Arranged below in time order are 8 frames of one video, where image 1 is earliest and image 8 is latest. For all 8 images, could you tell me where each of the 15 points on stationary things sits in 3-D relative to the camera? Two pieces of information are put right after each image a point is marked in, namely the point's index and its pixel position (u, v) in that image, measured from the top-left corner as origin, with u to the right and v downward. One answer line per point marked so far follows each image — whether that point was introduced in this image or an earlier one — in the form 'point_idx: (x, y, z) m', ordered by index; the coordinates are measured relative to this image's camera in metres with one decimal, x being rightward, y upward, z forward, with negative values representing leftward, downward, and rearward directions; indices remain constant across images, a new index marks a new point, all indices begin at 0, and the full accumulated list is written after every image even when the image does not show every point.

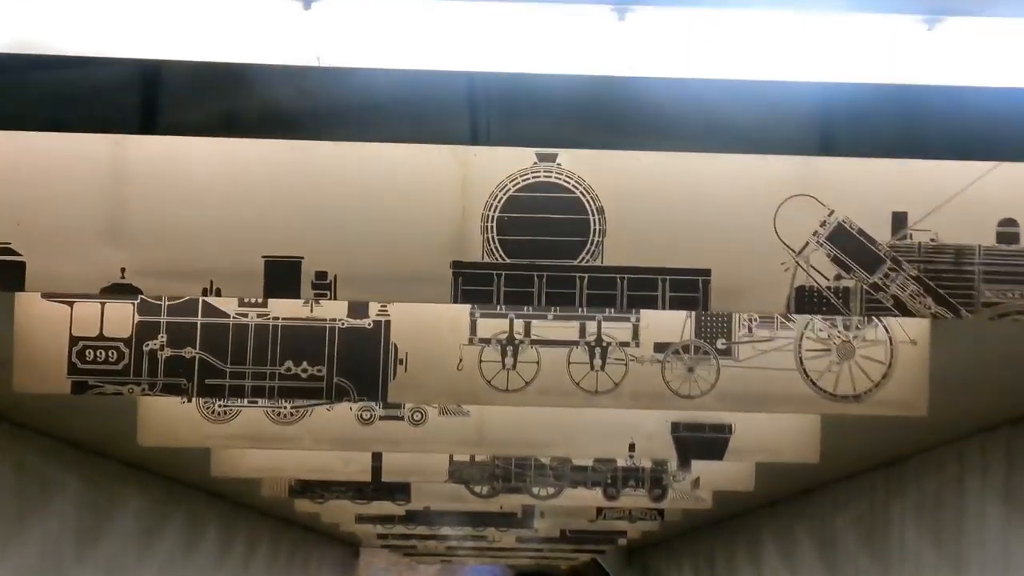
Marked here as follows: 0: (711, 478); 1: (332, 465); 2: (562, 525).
0: (+1.5, -1.4, +4.1) m
1: (-1.4, -1.3, +4.0) m
2: (+0.6, -2.9, +6.6) m
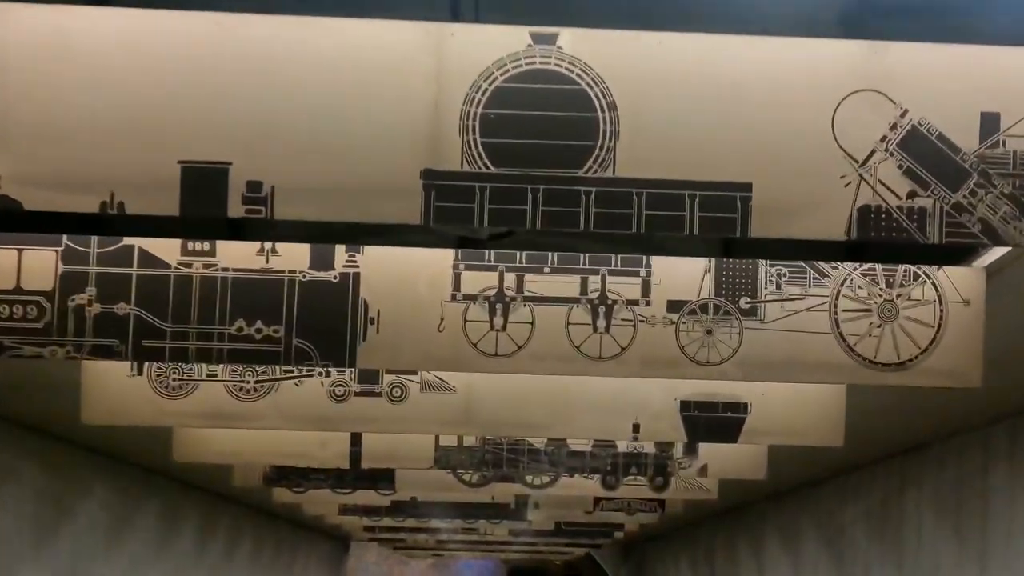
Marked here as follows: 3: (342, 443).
0: (+1.4, -1.2, +3.7) m
1: (-1.4, -1.1, +3.7) m
2: (+0.5, -2.6, +6.2) m
3: (-1.2, -1.1, +3.7) m
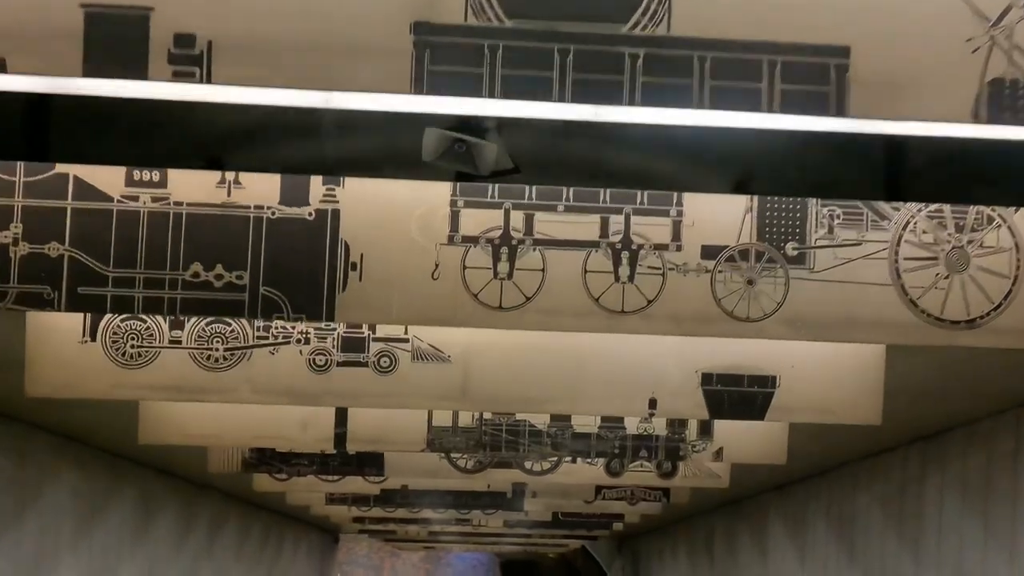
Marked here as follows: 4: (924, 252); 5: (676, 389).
0: (+1.4, -1.0, +3.5) m
1: (-1.4, -0.9, +3.4) m
2: (+0.5, -2.4, +6.0) m
3: (-1.2, -0.9, +3.4) m
4: (+1.4, +0.1, +1.8) m
5: (+0.8, -0.5, +2.6) m
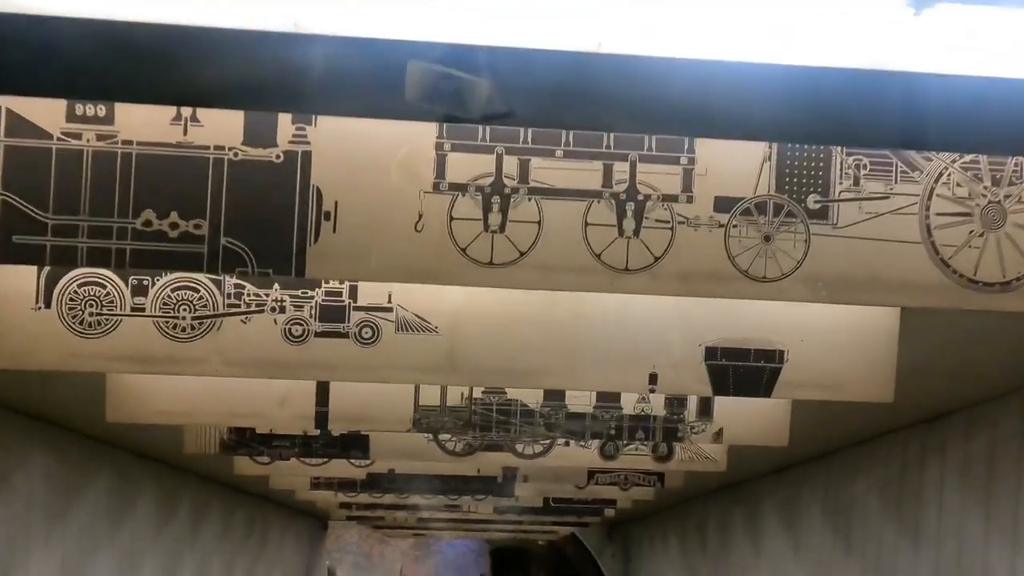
0: (+1.4, -0.9, +3.3) m
1: (-1.5, -0.7, +3.2) m
2: (+0.4, -2.2, +5.8) m
3: (-1.2, -0.7, +3.2) m
4: (+1.3, +0.2, +1.6) m
5: (+0.8, -0.3, +2.4) m
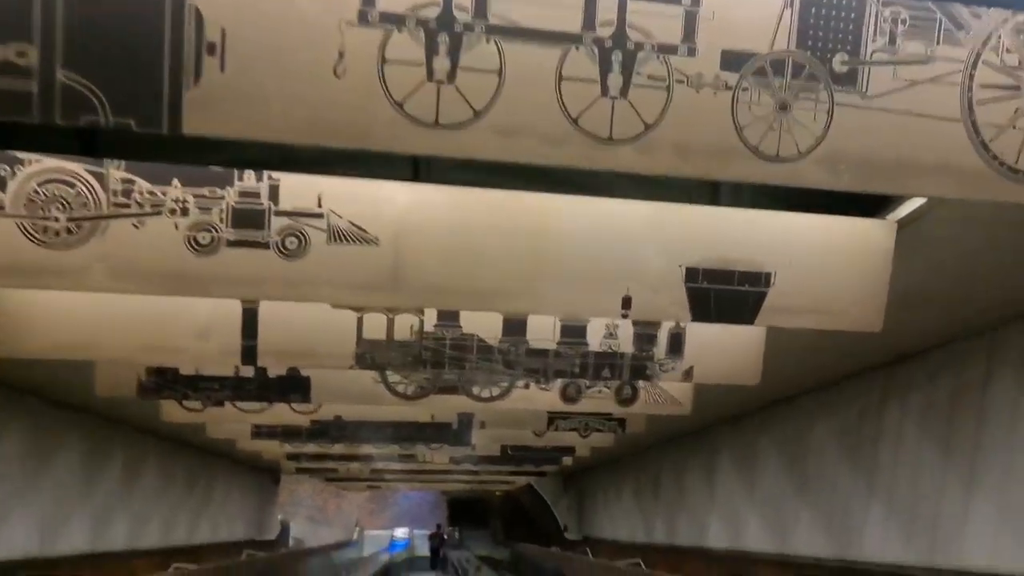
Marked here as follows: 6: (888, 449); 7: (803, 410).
0: (+1.1, -0.5, +3.1) m
1: (-1.7, -0.3, +2.8) m
2: (-0.1, -1.6, +5.6) m
3: (-1.5, -0.2, +2.8) m
4: (+1.2, +0.5, +1.3) m
5: (+0.6, 0.0, +2.1) m
6: (+2.9, -1.3, +4.2) m
7: (+2.8, -1.2, +5.2) m
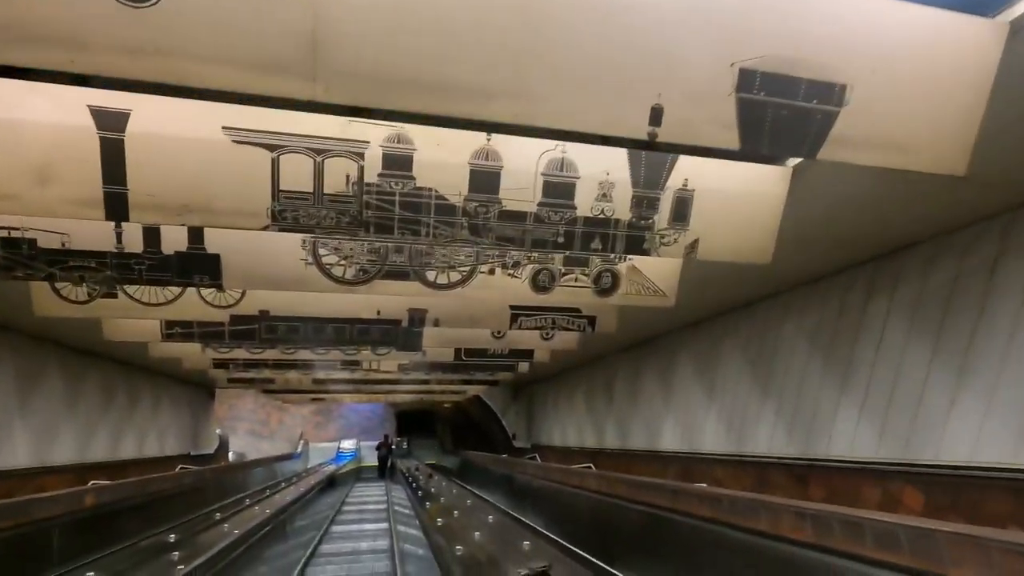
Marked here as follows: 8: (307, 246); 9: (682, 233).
0: (+1.0, +0.2, +2.6) m
1: (-1.8, +0.4, +2.0) m
2: (-0.5, -0.5, +5.1) m
3: (-1.6, +0.4, +2.0) m
4: (+1.3, +0.9, +0.7) m
5: (+0.5, +0.5, +1.5) m
6: (+2.6, -0.4, +4.0) m
7: (+2.4, -0.2, +4.9) m
8: (-1.2, +0.2, +3.0) m
9: (+0.8, +0.3, +2.5) m
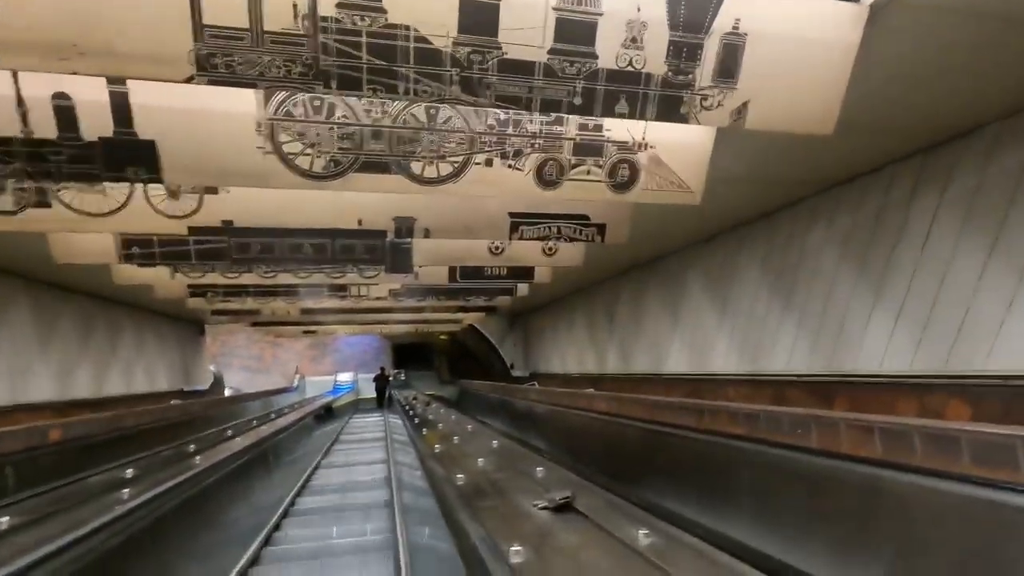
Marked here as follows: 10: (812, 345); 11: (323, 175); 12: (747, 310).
0: (+1.0, +0.7, +2.1) m
1: (-1.8, +0.7, +1.4) m
2: (-0.5, +0.2, +4.7) m
3: (-1.6, +0.8, +1.4) m
4: (+1.3, +1.2, +0.1) m
5: (+0.5, +0.9, +1.0) m
6: (+2.7, +0.3, +3.6) m
7: (+2.4, +0.6, +4.5) m
8: (-1.2, +0.7, +2.5) m
9: (+0.8, +0.7, +2.0) m
10: (+2.5, -0.5, +4.4) m
11: (-0.9, +0.6, +2.6) m
12: (+2.3, -0.2, +5.2) m
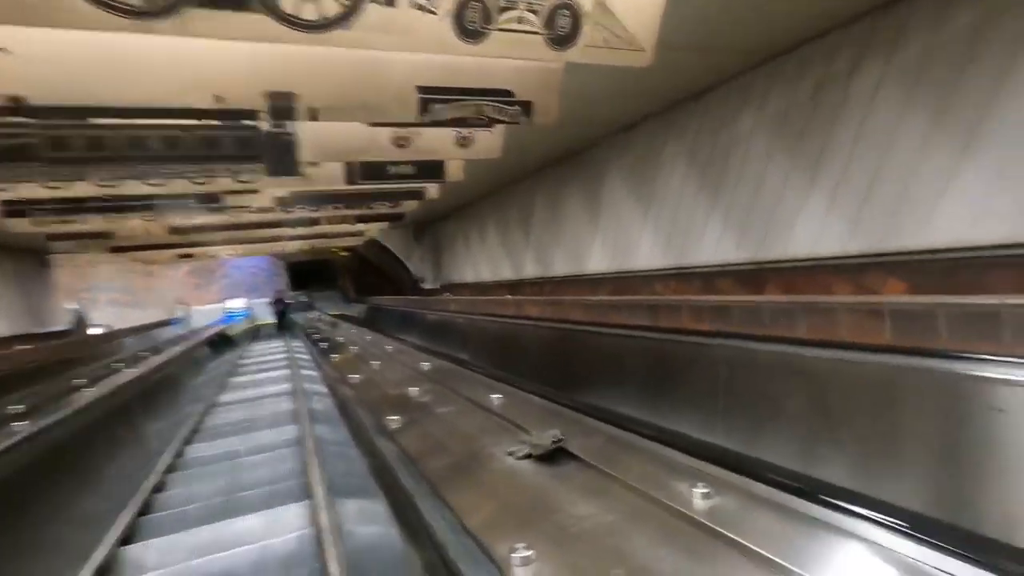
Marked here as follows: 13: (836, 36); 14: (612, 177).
0: (+0.7, +1.1, +1.6) m
1: (-1.9, +0.8, +0.5) m
2: (-1.2, +1.0, +3.9) m
3: (-1.6, +0.9, +0.5) m
4: (+1.4, +1.3, -0.3) m
5: (+0.5, +1.1, +0.4) m
6: (+2.1, +1.0, +3.4) m
7: (+1.7, +1.5, +4.2) m
8: (-1.4, +1.1, +1.6) m
9: (+0.6, +1.1, +1.5) m
10: (+1.8, +0.5, +4.3) m
11: (-1.2, +0.9, +1.7) m
12: (+1.5, +0.8, +5.0) m
13: (+2.0, +1.6, +3.4) m
14: (+1.0, +1.2, +5.7) m
